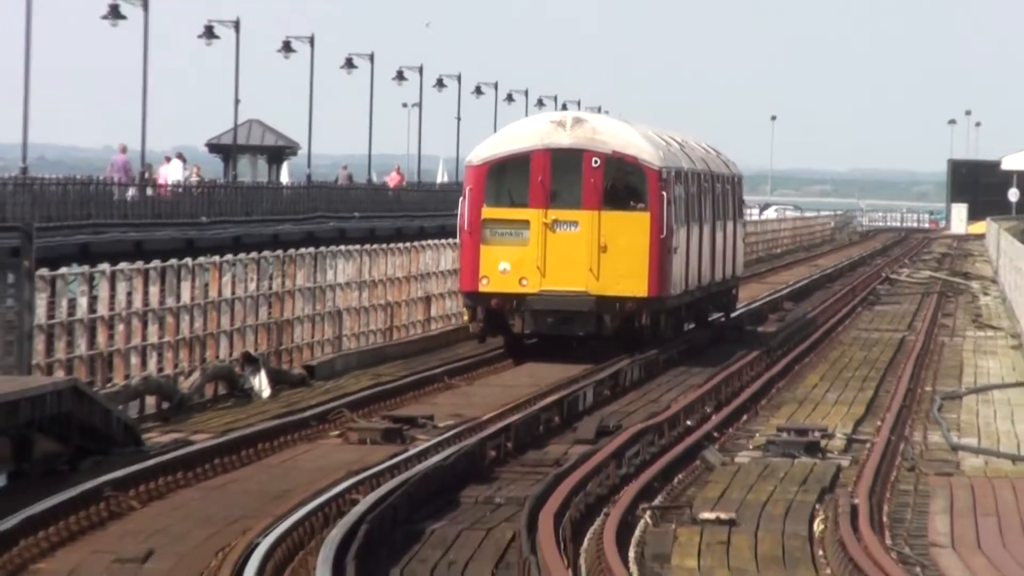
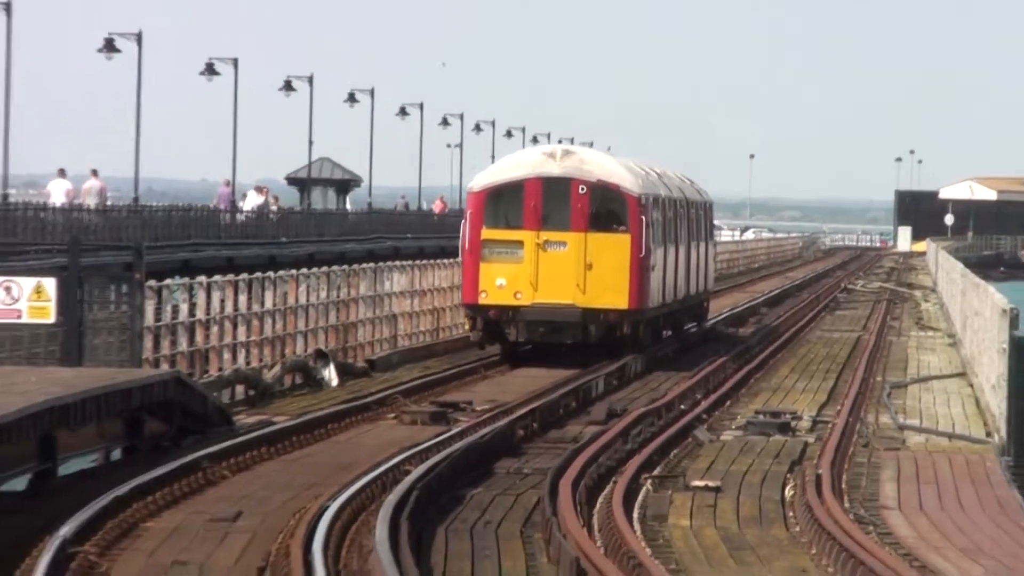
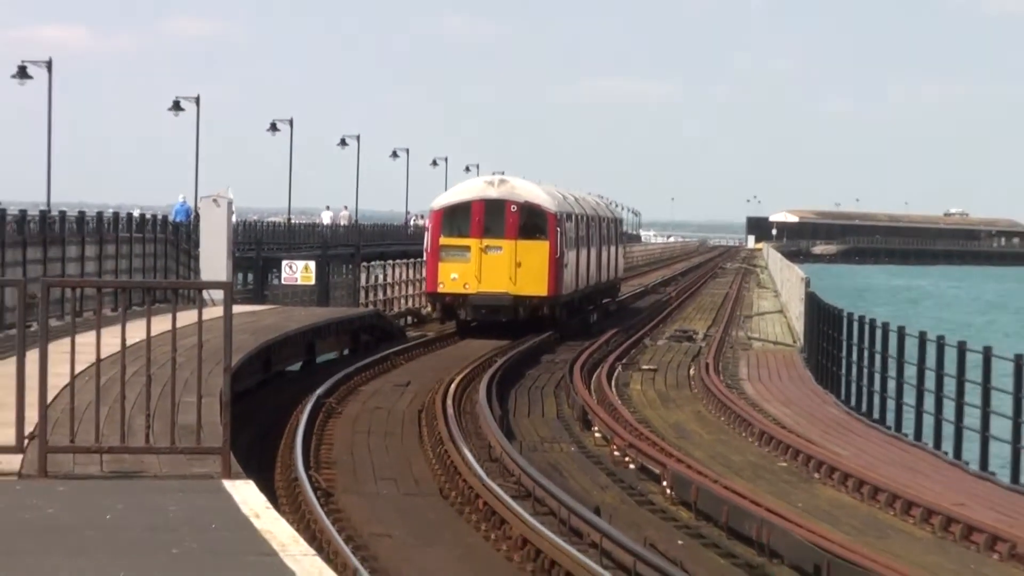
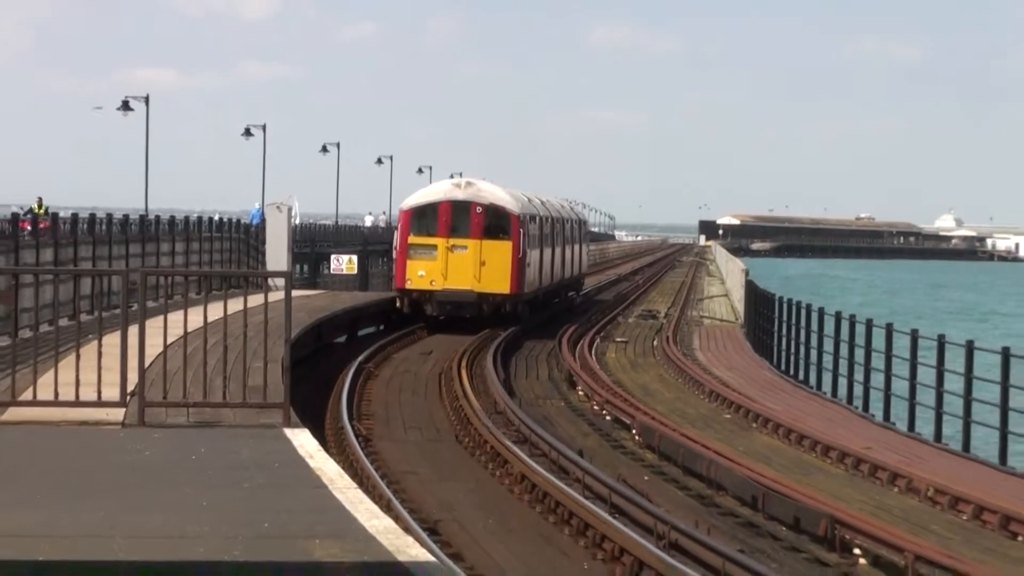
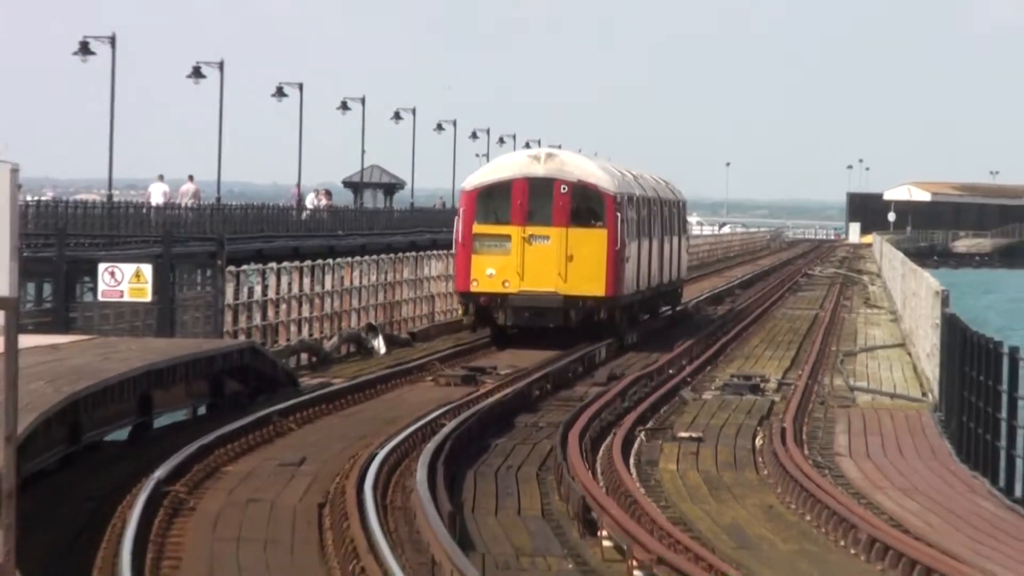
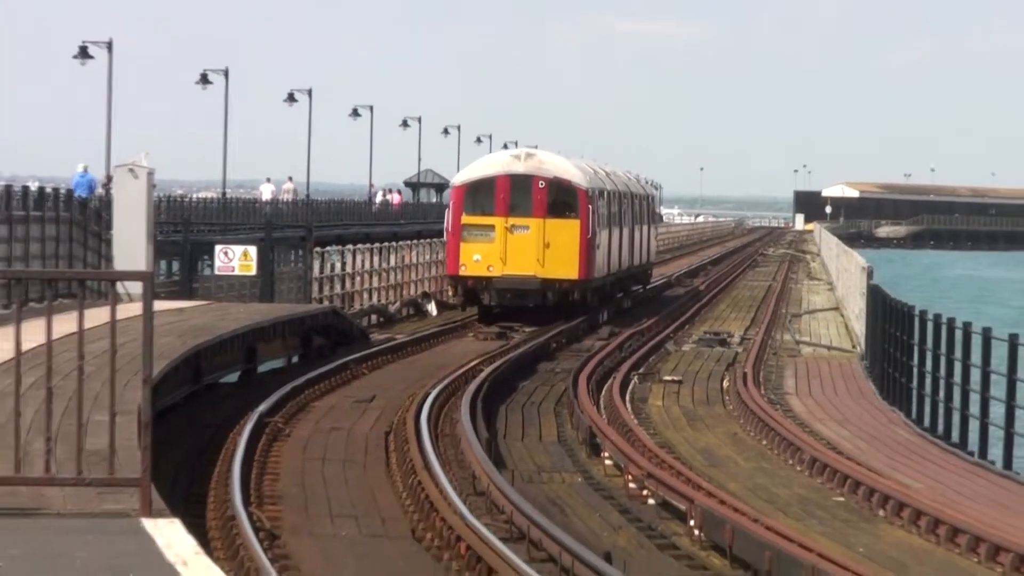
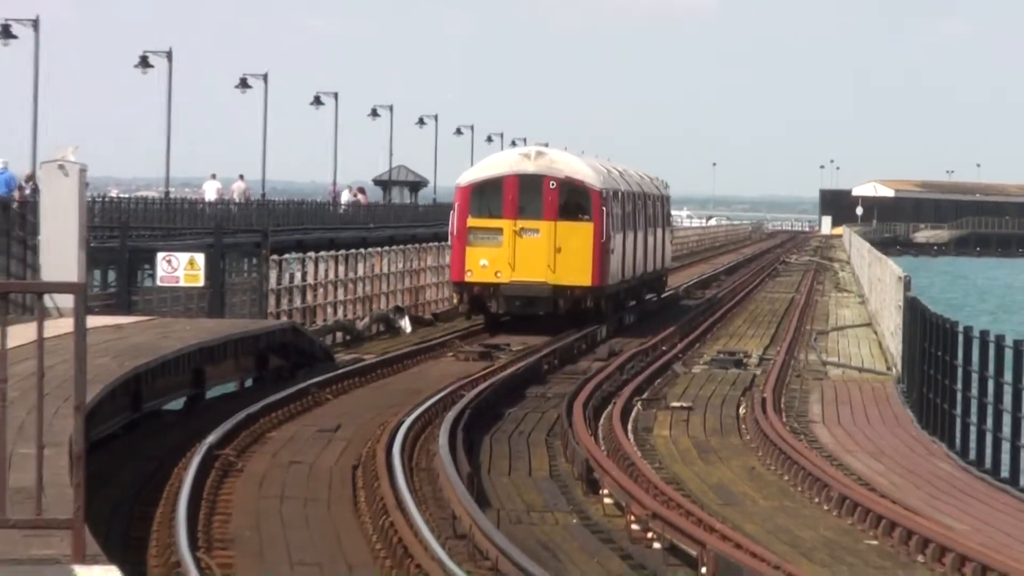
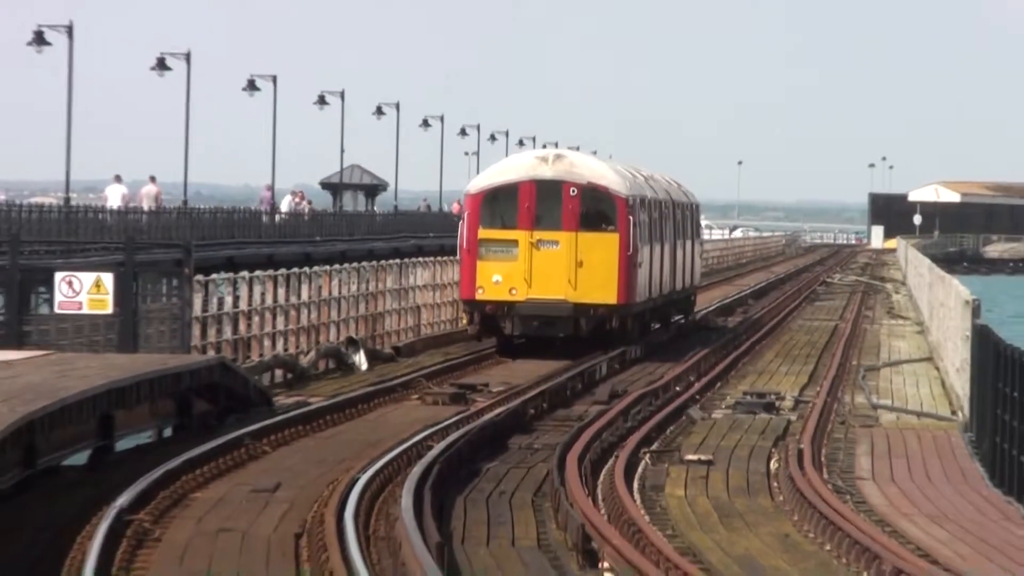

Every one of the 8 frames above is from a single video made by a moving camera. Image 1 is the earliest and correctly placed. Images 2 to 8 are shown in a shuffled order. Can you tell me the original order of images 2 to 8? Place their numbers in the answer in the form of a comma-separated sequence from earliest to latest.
2, 8, 5, 7, 6, 3, 4
